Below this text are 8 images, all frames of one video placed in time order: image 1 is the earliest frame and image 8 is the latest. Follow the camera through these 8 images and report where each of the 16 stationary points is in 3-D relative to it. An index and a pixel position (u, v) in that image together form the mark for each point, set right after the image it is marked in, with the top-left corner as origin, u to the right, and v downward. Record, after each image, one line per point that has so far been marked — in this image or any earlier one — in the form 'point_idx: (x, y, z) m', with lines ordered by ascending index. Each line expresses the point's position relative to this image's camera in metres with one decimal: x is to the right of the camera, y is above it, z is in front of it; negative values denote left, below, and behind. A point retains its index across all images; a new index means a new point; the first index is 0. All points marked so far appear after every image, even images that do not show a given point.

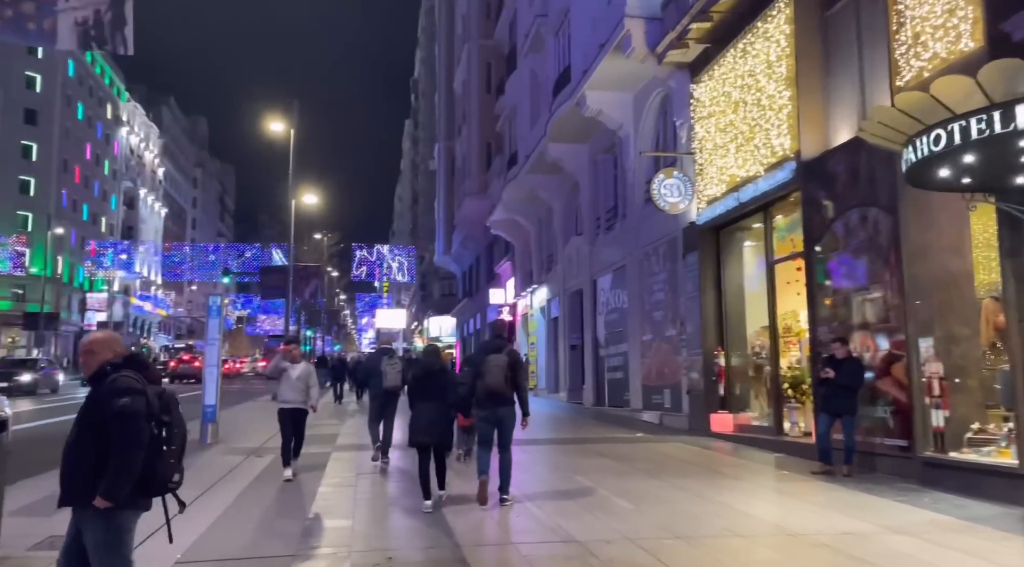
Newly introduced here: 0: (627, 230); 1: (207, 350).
0: (+2.8, +1.3, +19.4) m
1: (-5.2, -1.2, +13.8) m
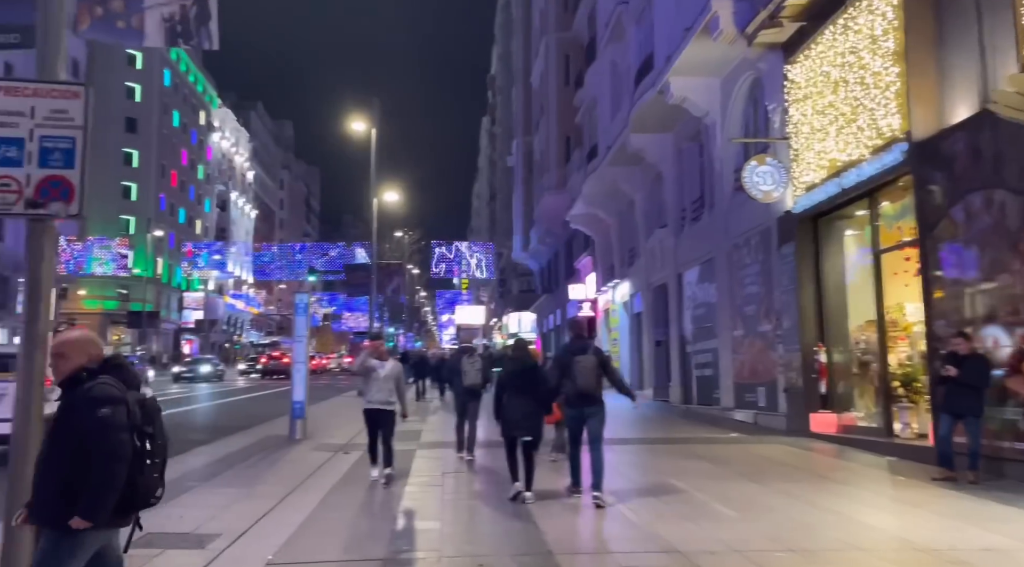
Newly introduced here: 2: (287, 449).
0: (+4.7, +1.5, +18.7) m
1: (-3.8, -1.1, +13.9) m
2: (-3.4, -2.5, +12.2) m
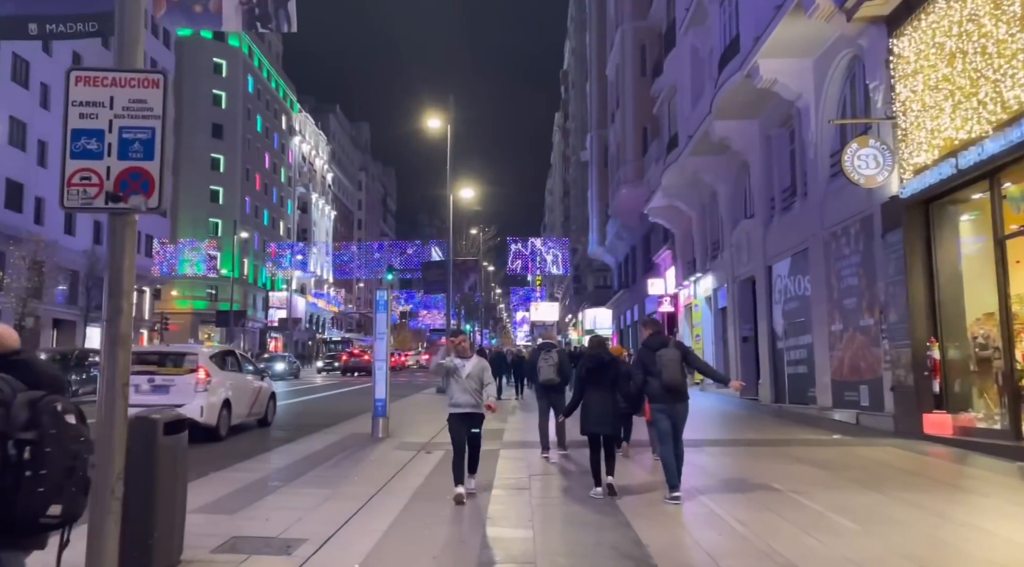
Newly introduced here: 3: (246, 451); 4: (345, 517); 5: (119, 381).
0: (+6.5, +1.6, +17.7) m
1: (-2.3, -1.0, +13.7) m
2: (-2.1, -2.5, +12.0) m
3: (-3.8, -2.4, +11.5) m
4: (-1.5, -2.2, +7.5) m
5: (-2.5, -0.6, +5.0) m
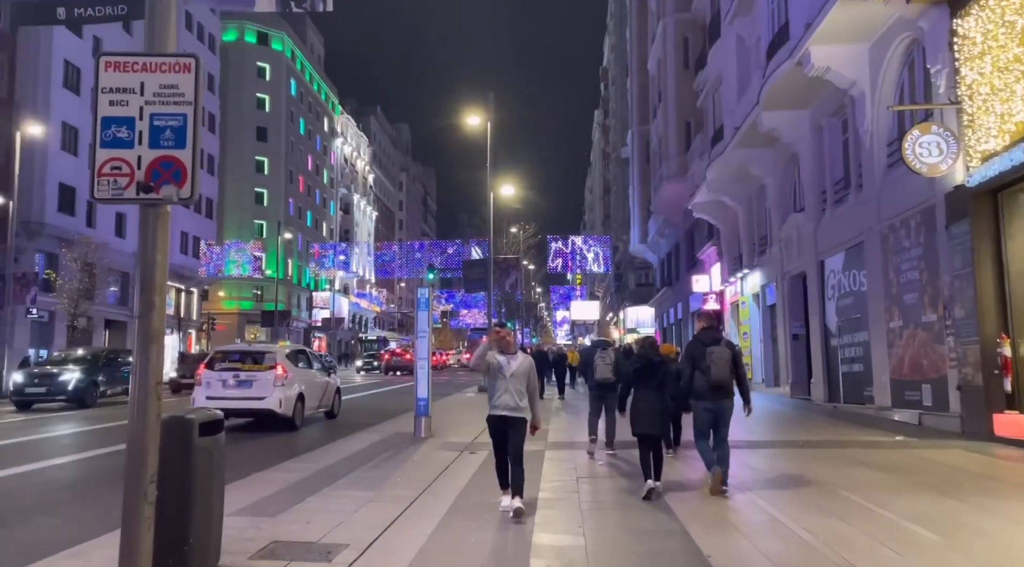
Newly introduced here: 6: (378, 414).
0: (+7.5, +1.7, +17.0) m
1: (-1.6, -1.0, +13.5) m
2: (-1.4, -2.4, +11.8) m
3: (-3.2, -2.4, +11.4) m
4: (-1.1, -2.1, +7.2) m
5: (-2.2, -0.6, +4.8) m
6: (-3.1, -3.0, +18.6) m
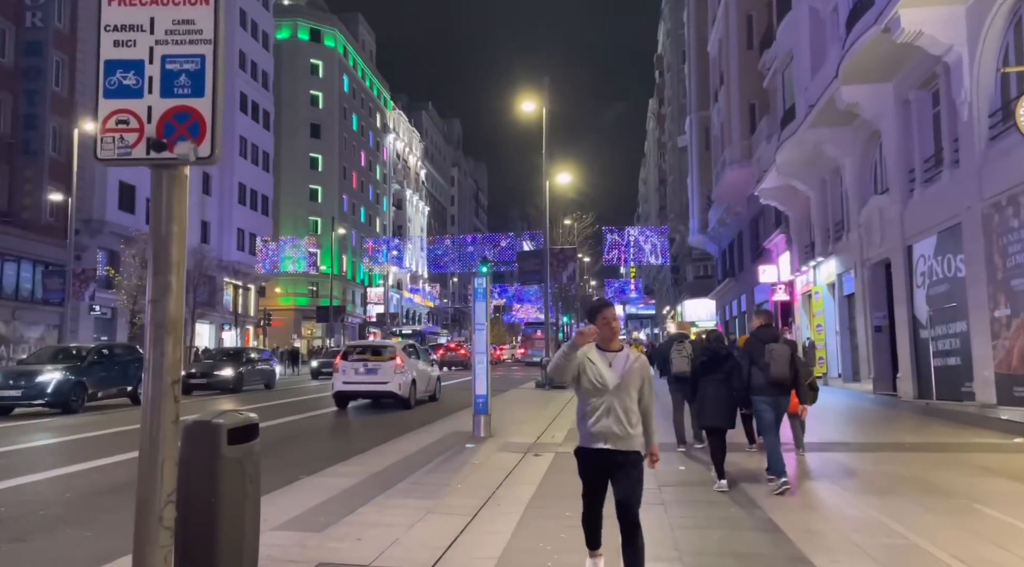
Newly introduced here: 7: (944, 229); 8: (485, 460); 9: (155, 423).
0: (+8.7, +2.0, +15.5) m
1: (-0.6, -0.8, +12.6) m
2: (-0.5, -2.2, +10.9) m
3: (-2.3, -2.2, +10.6) m
4: (-0.5, -2.0, +6.3) m
5: (-1.7, -0.5, +4.0) m
6: (-1.7, -2.8, +17.8) m
7: (+9.0, +1.1, +16.8) m
8: (-0.3, -2.2, +9.9) m
9: (-1.7, -0.7, +3.9) m
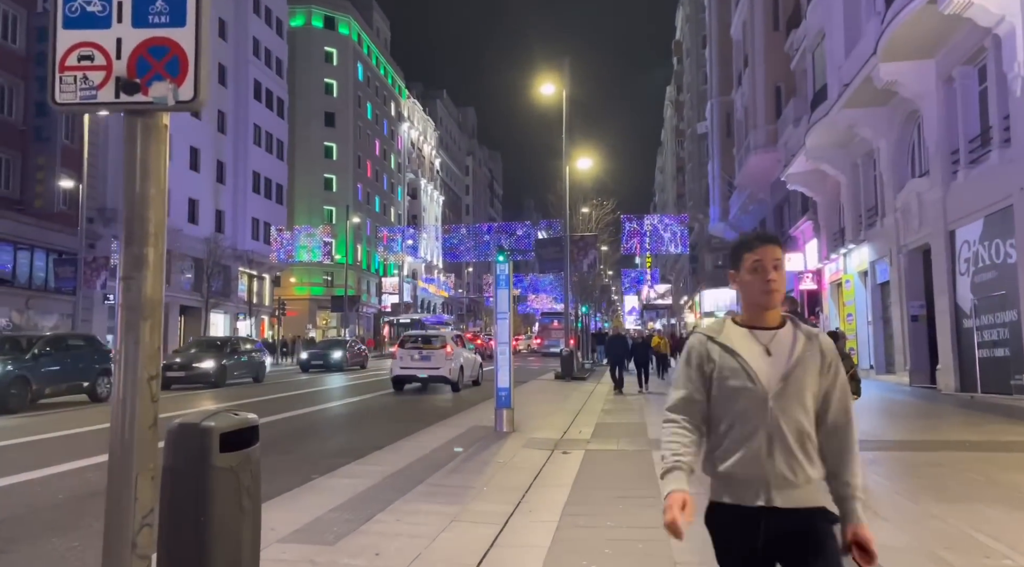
0: (+9.1, +2.3, +14.6) m
1: (-0.2, -0.6, +11.8) m
2: (-0.2, -2.0, +10.1) m
3: (-1.9, -2.0, +9.9) m
4: (-0.2, -1.9, +5.6) m
5: (-1.5, -0.4, +3.2) m
6: (-1.3, -2.6, +17.1) m
7: (+9.4, +1.4, +15.8) m
8: (0.0, -2.0, +9.1) m
9: (-1.5, -0.6, +3.2) m
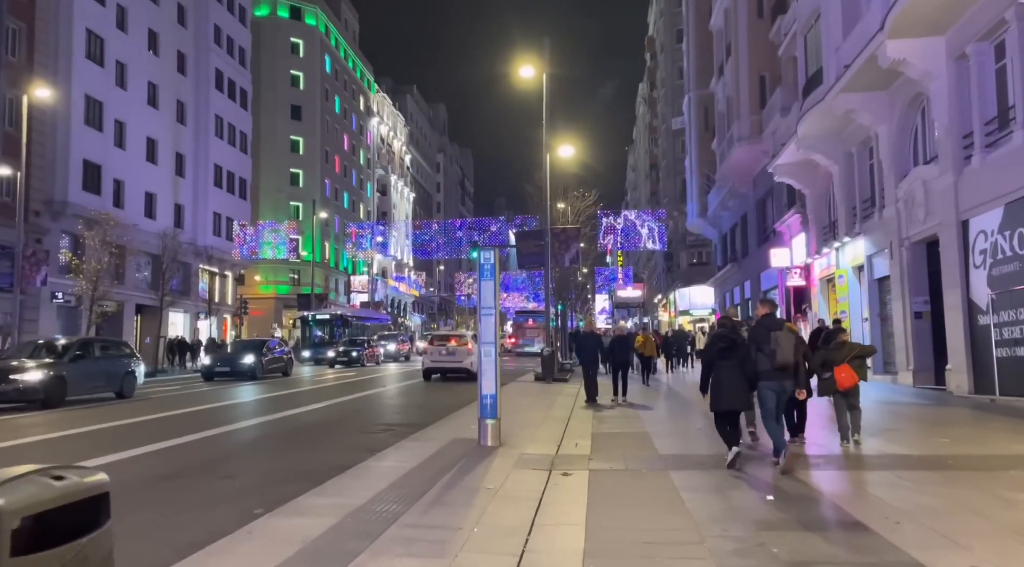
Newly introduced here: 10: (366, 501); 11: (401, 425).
0: (+8.8, +2.4, +13.3) m
1: (-0.4, -0.5, +10.2) m
2: (-0.3, -1.9, +8.5) m
3: (-2.0, -1.9, +8.2) m
4: (-0.2, -1.7, +4.0) m
5: (-1.4, -0.3, +1.6) m
6: (-1.6, -2.4, +15.4) m
7: (+9.1, +1.5, +14.6) m
8: (-0.1, -1.9, +7.5) m
9: (-1.4, -0.5, +1.6) m
10: (-1.2, -1.8, +6.7) m
11: (-1.7, -2.2, +12.2) m
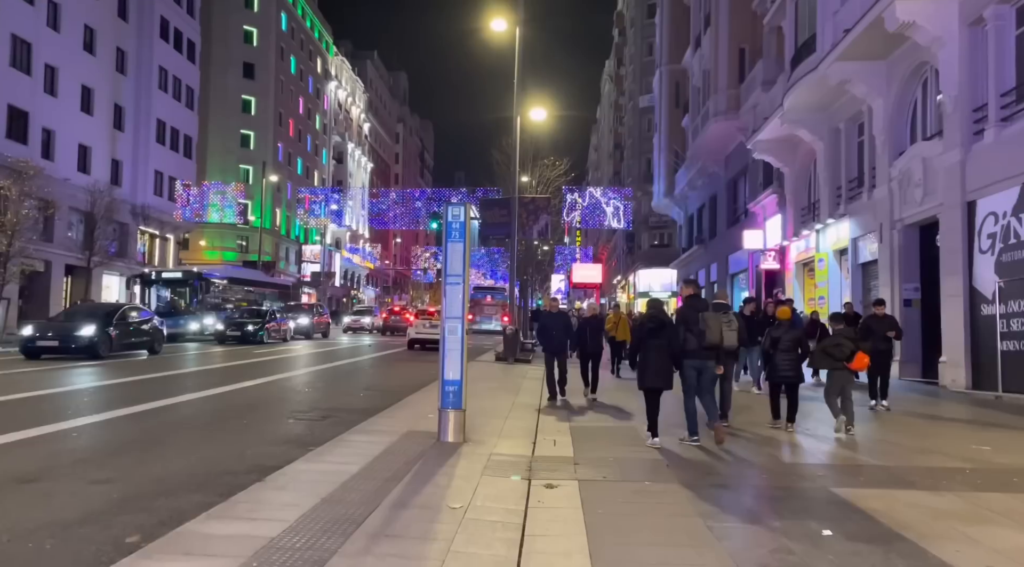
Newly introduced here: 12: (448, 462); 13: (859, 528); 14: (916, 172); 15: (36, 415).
0: (+8.4, +2.6, +11.9) m
1: (-0.7, -0.1, +8.4) m
2: (-0.6, -1.6, +6.8) m
3: (-2.3, -1.5, +6.4) m
4: (-0.2, -1.5, +2.3) m
5: (-1.2, -0.1, -0.2) m
6: (-2.3, -1.8, +13.6) m
7: (+8.6, +1.7, +13.2) m
8: (-0.3, -1.6, +5.8) m
9: (-1.2, -0.3, -0.3) m
10: (-1.4, -1.5, +4.9) m
11: (-2.2, -1.7, +10.4) m
12: (-0.5, -1.6, +7.2) m
13: (+2.2, -1.7, +5.4) m
14: (+8.7, +2.4, +17.3) m
15: (-5.3, -1.5, +9.0) m
